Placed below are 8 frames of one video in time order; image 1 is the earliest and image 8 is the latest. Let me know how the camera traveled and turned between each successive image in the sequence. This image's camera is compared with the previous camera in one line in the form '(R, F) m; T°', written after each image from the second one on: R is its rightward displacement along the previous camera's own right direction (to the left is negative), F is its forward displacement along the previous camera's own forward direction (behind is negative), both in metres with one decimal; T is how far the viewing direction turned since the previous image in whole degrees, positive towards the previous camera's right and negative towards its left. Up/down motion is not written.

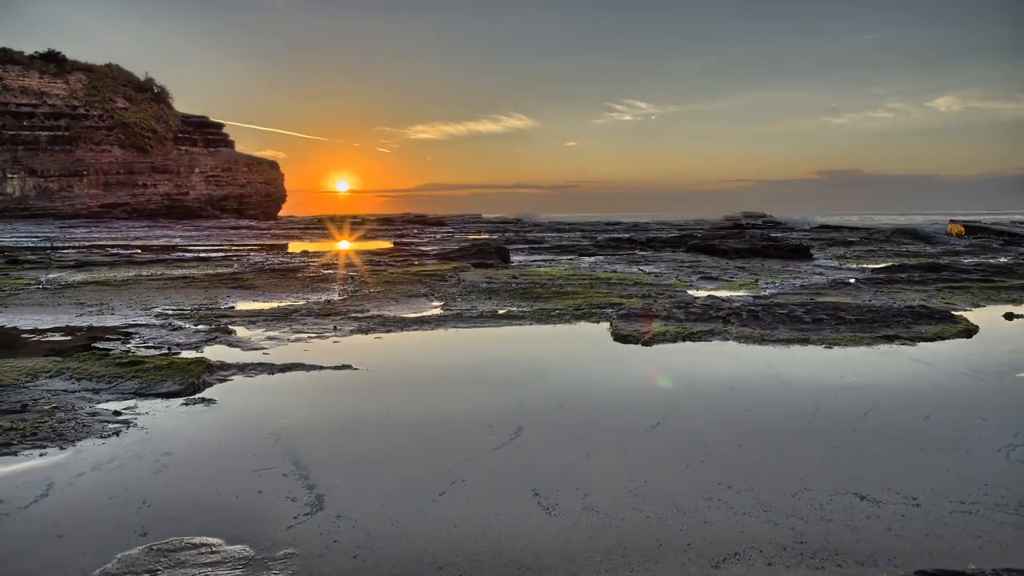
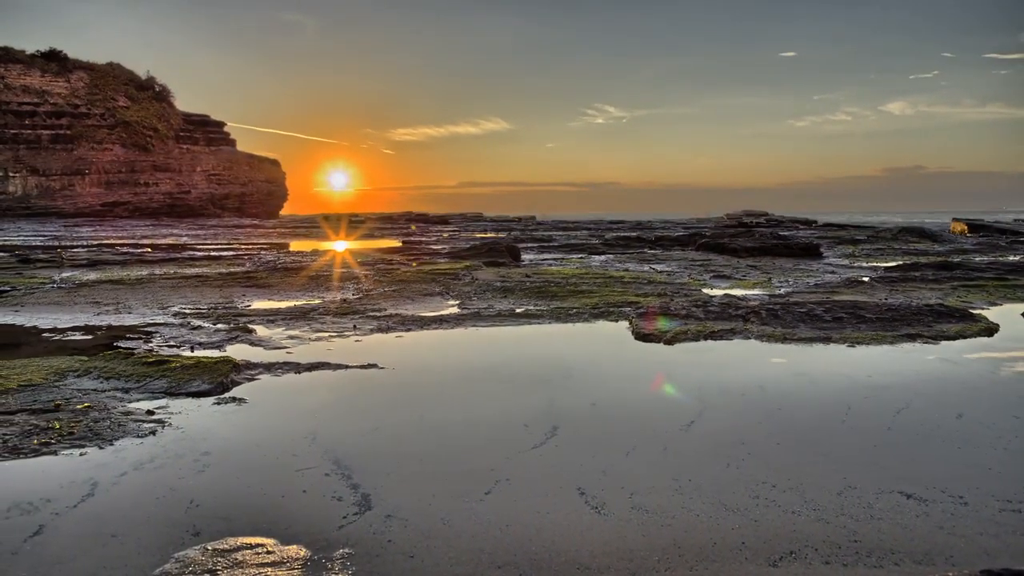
(-0.4, 0.0) m; 0°
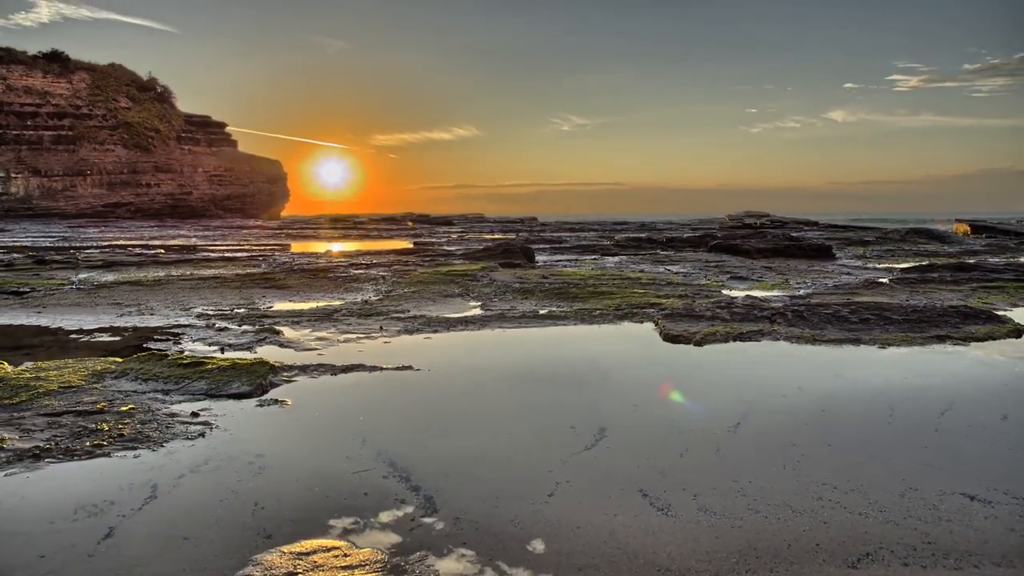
(-0.5, 0.0) m; 0°
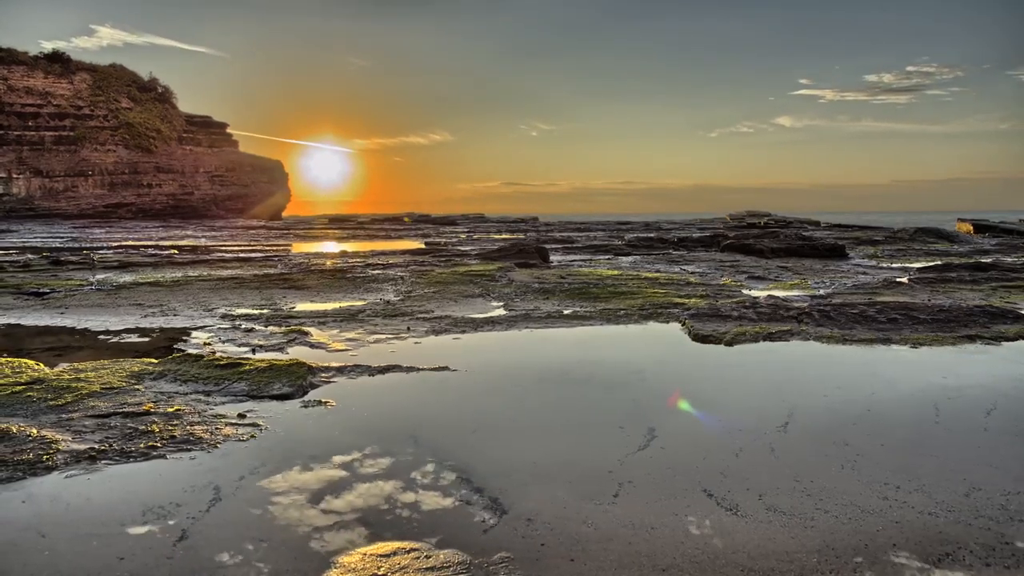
(-0.5, 0.0) m; 0°
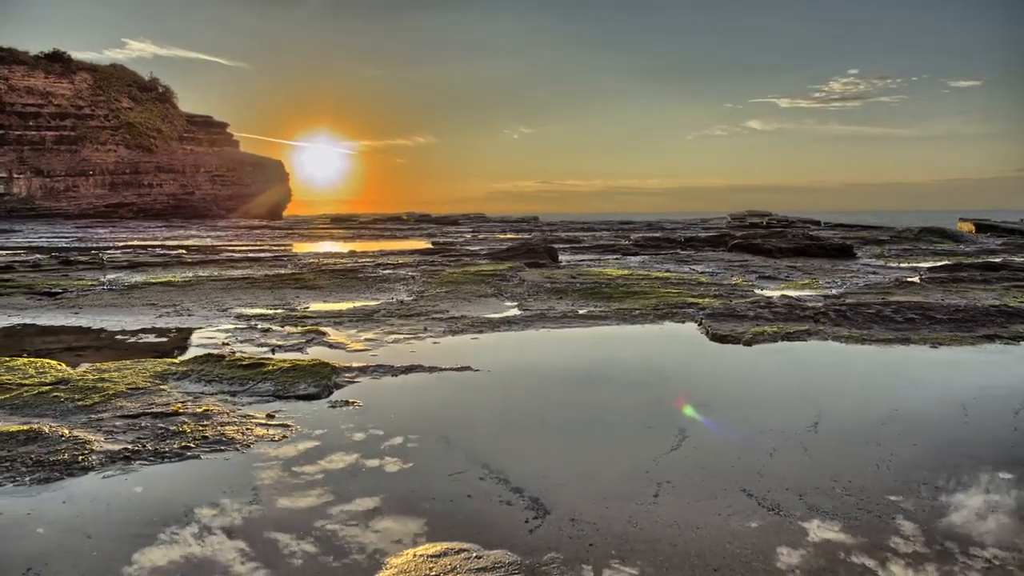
(-0.3, 0.0) m; 0°
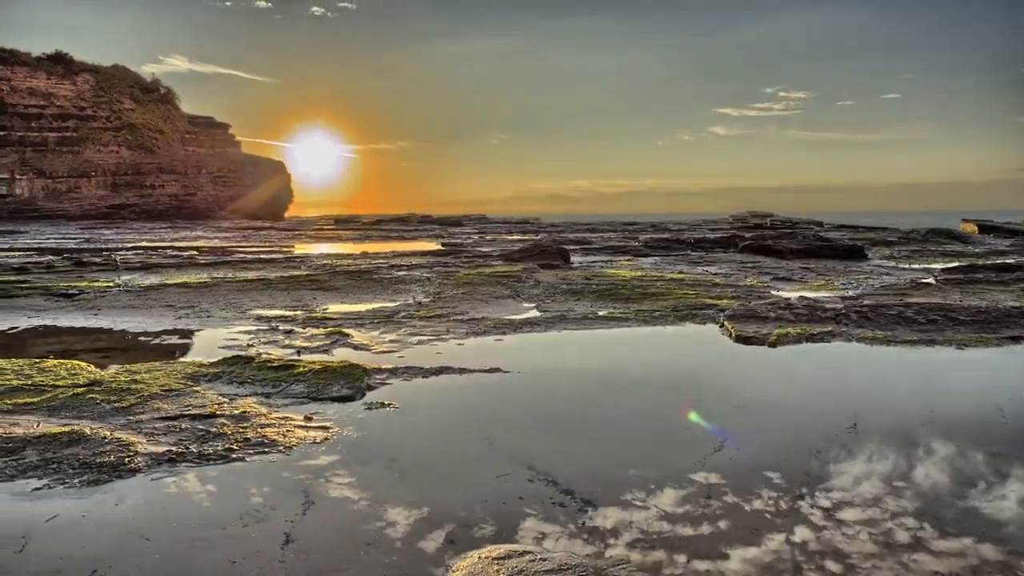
(-0.4, 0.0) m; 0°
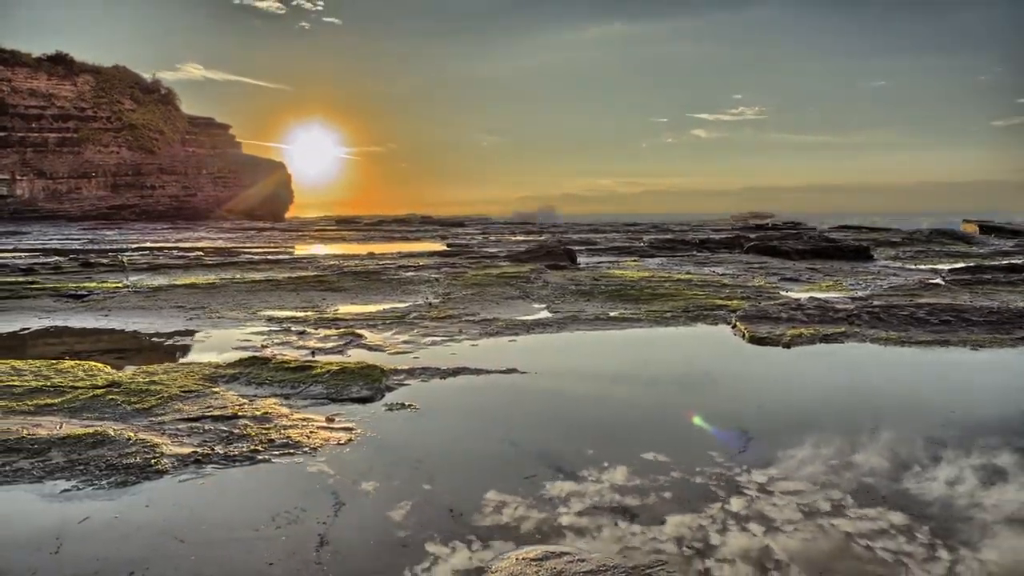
(-0.2, 0.0) m; 0°
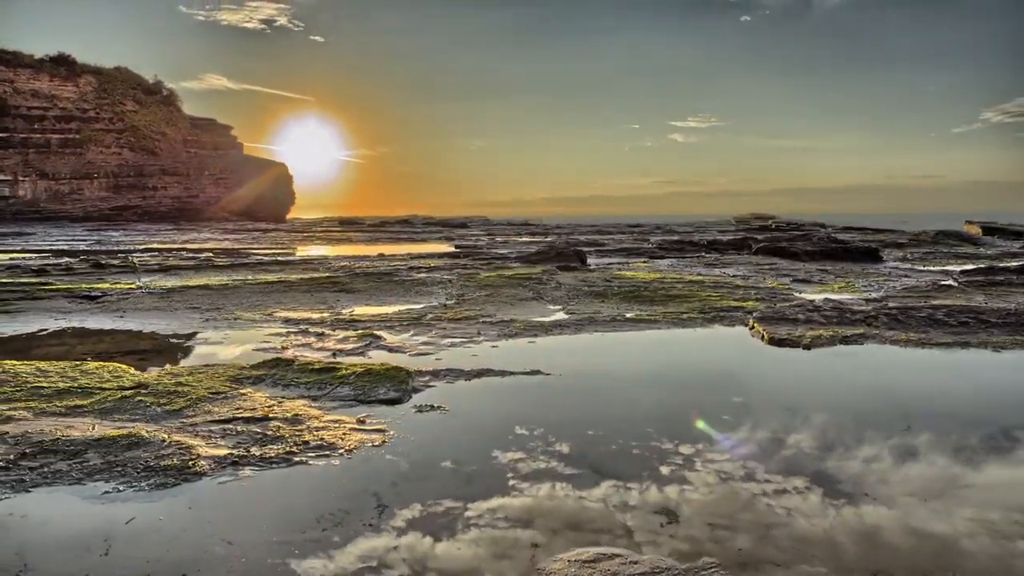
(-0.3, 0.0) m; 0°
